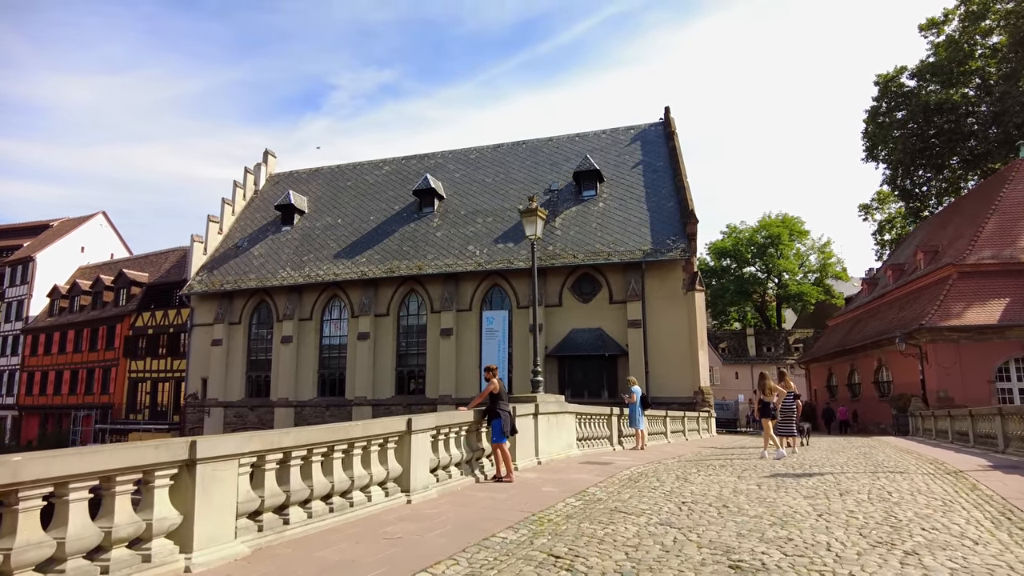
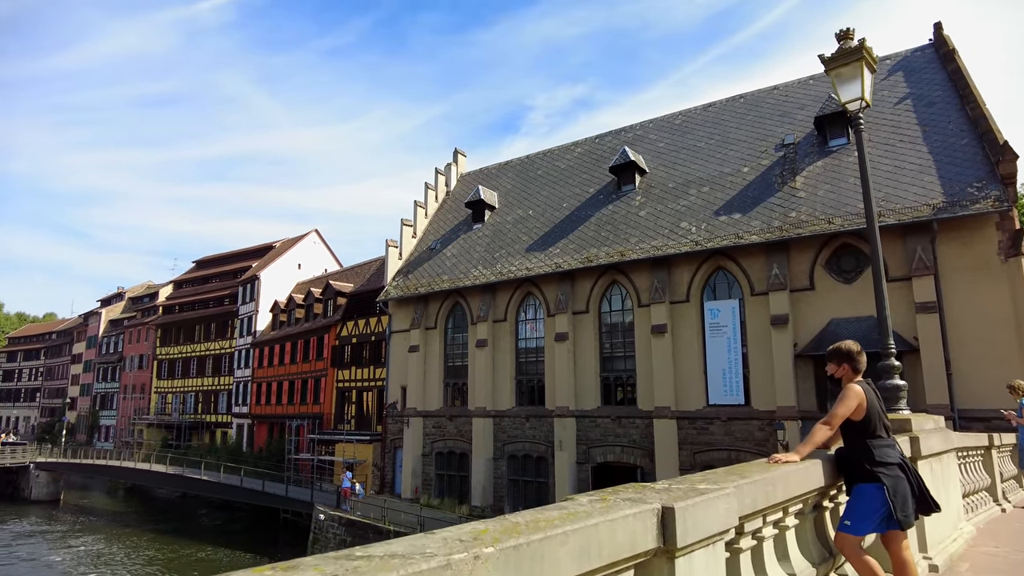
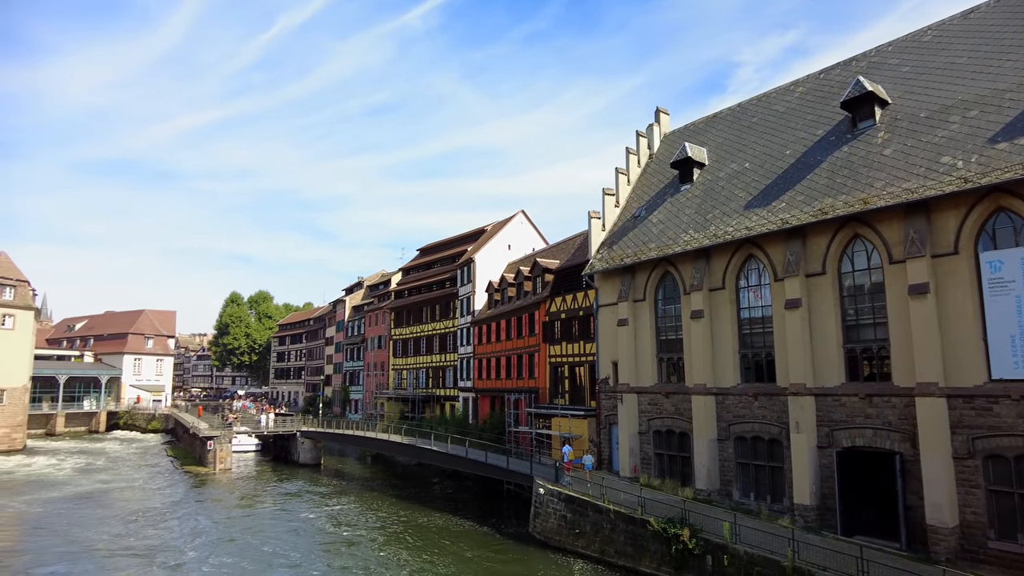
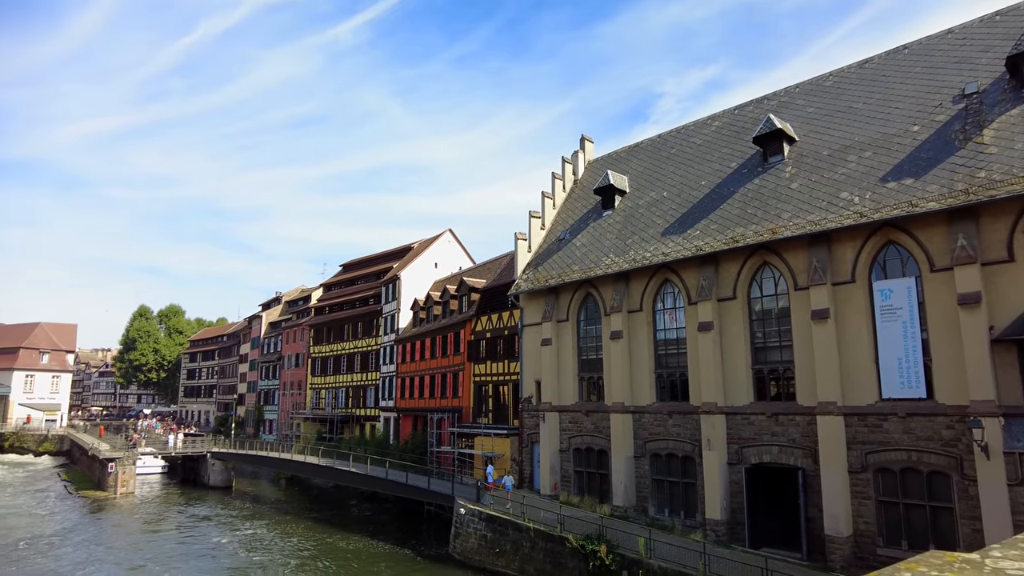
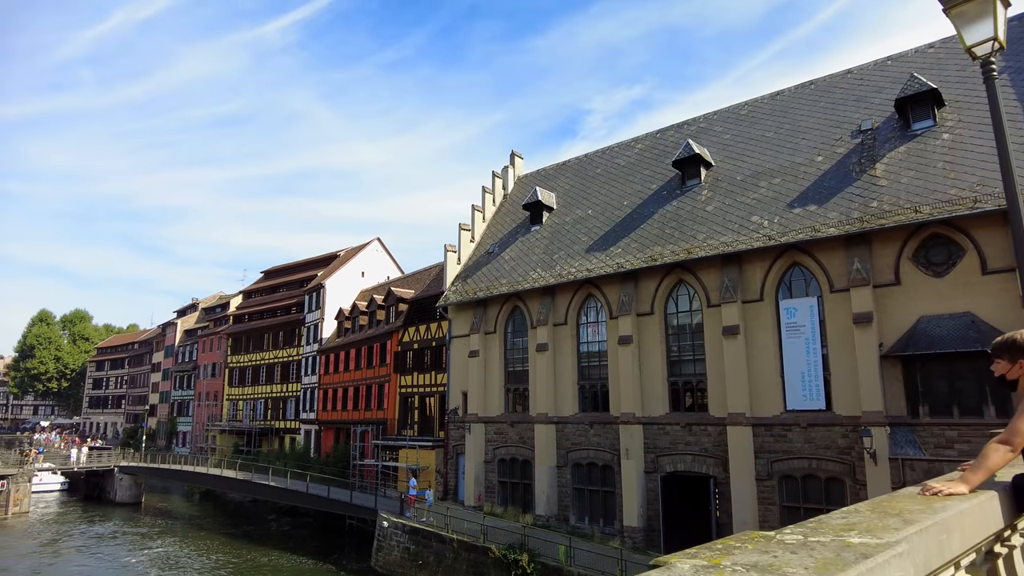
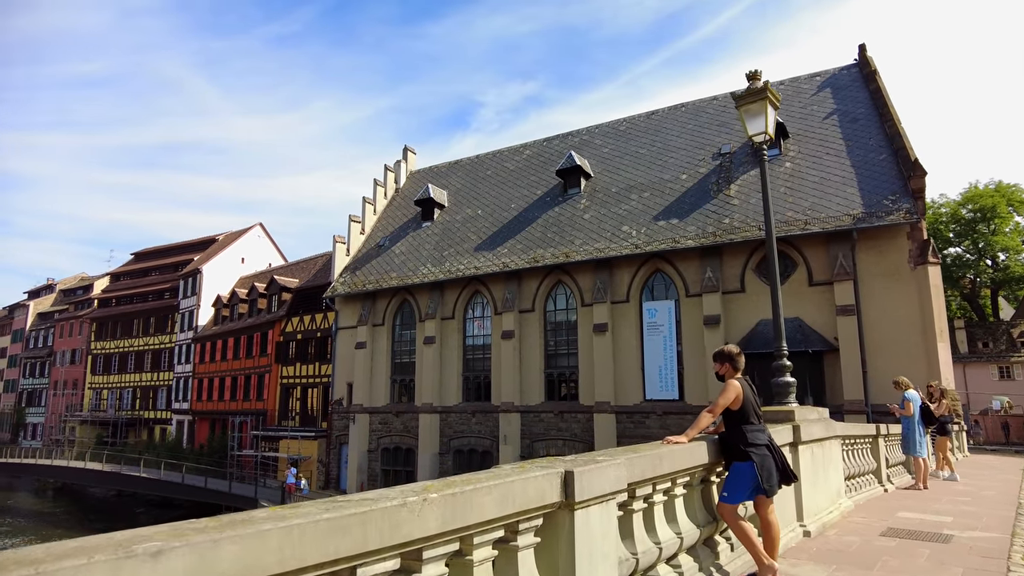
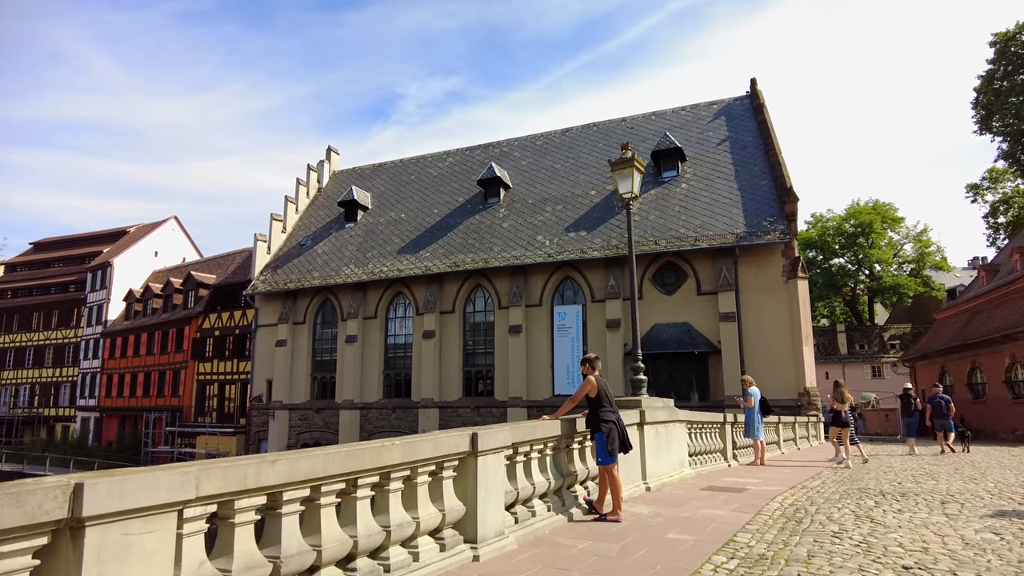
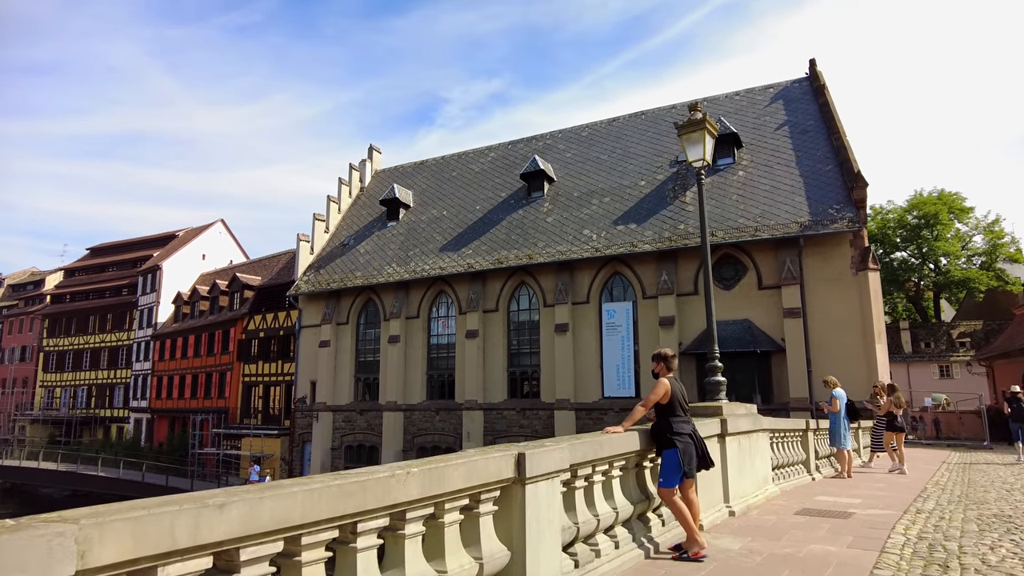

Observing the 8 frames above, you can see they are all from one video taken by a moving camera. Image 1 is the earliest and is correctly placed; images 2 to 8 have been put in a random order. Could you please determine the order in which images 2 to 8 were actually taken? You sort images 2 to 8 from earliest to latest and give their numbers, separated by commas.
7, 8, 6, 2, 5, 4, 3
